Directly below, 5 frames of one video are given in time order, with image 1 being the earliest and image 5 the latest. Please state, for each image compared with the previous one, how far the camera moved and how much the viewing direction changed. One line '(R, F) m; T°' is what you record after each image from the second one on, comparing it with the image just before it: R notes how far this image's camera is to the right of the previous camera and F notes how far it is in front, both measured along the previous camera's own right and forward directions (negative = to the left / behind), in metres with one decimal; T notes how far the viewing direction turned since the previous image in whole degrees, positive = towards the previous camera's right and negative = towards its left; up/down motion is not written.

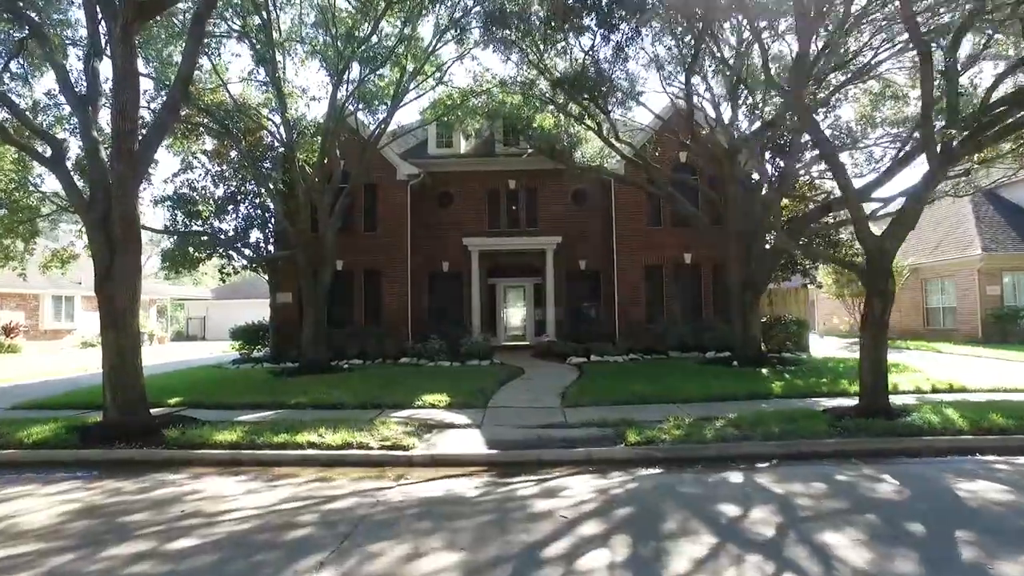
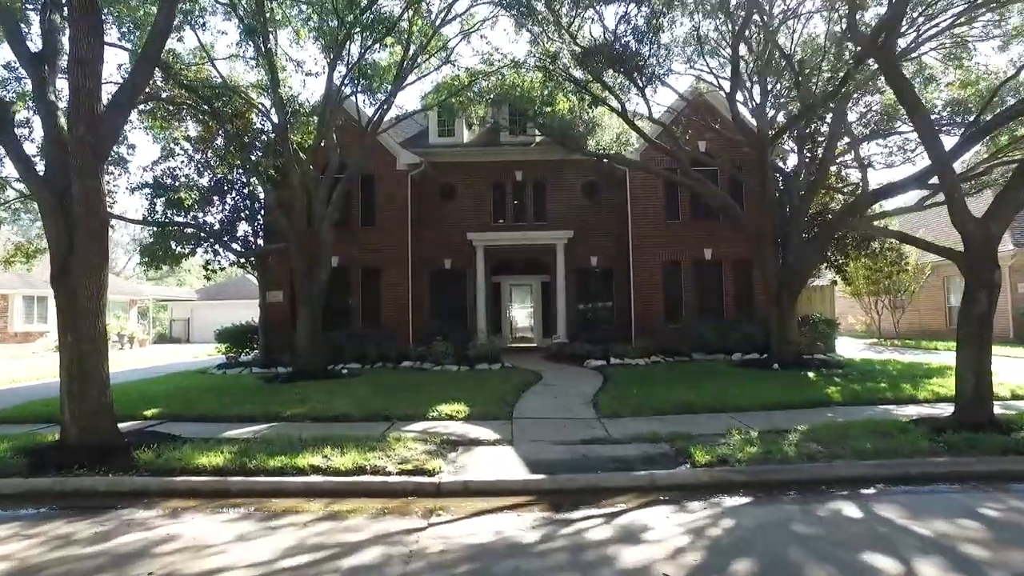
(-0.6, +1.3) m; +1°
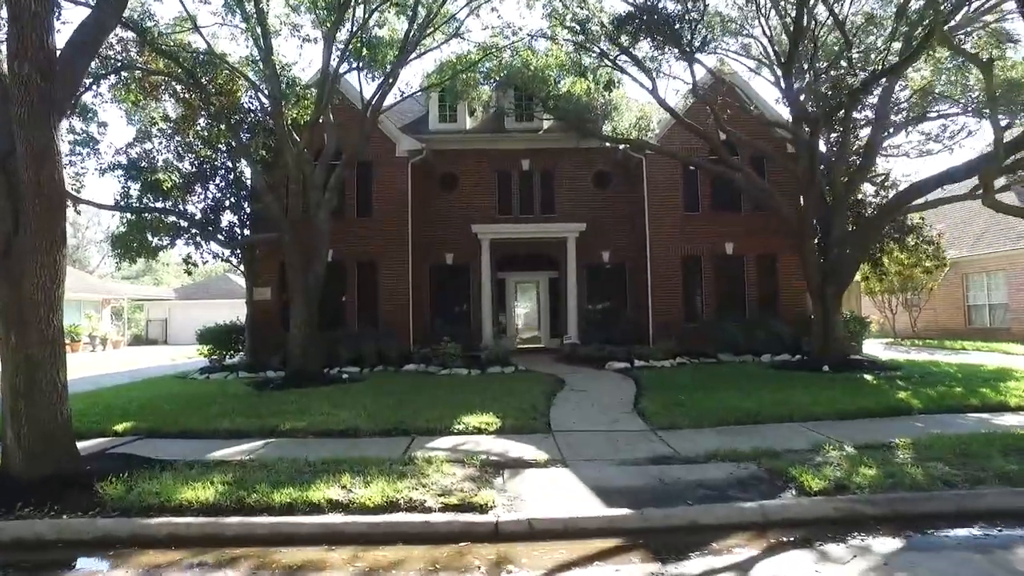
(-0.7, +1.3) m; +2°
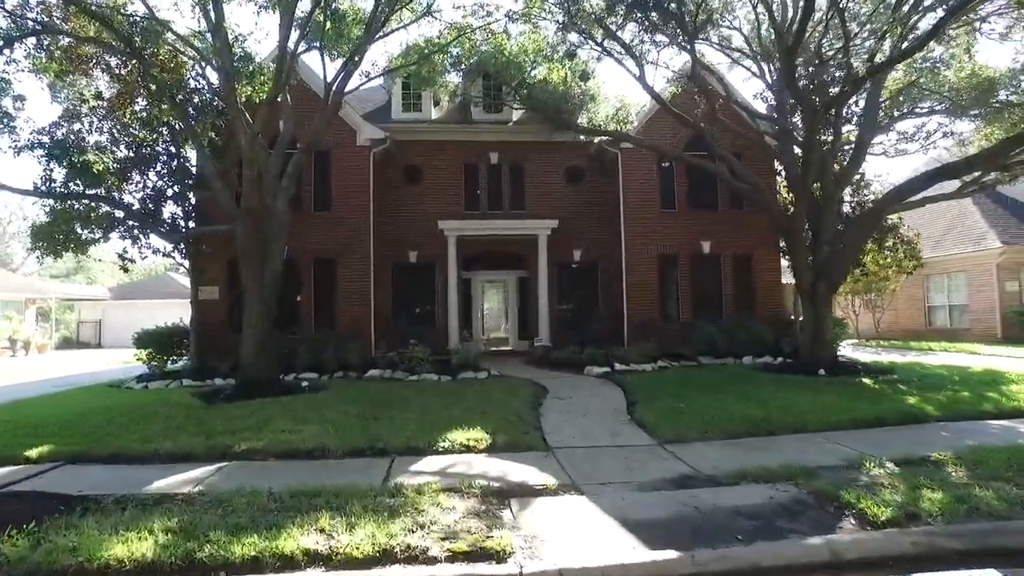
(-0.4, +1.0) m; +4°
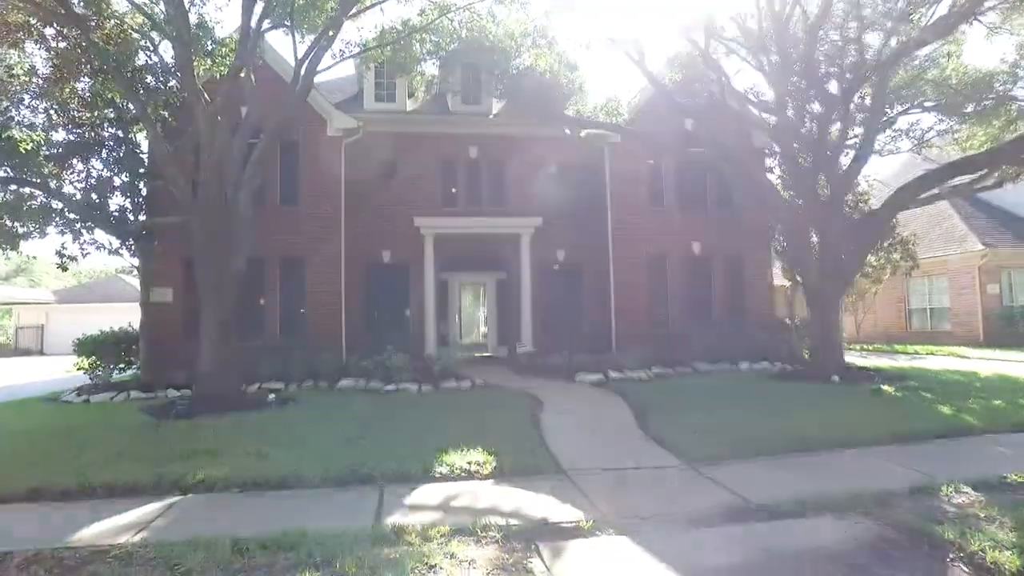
(-0.4, +1.0) m; +3°
